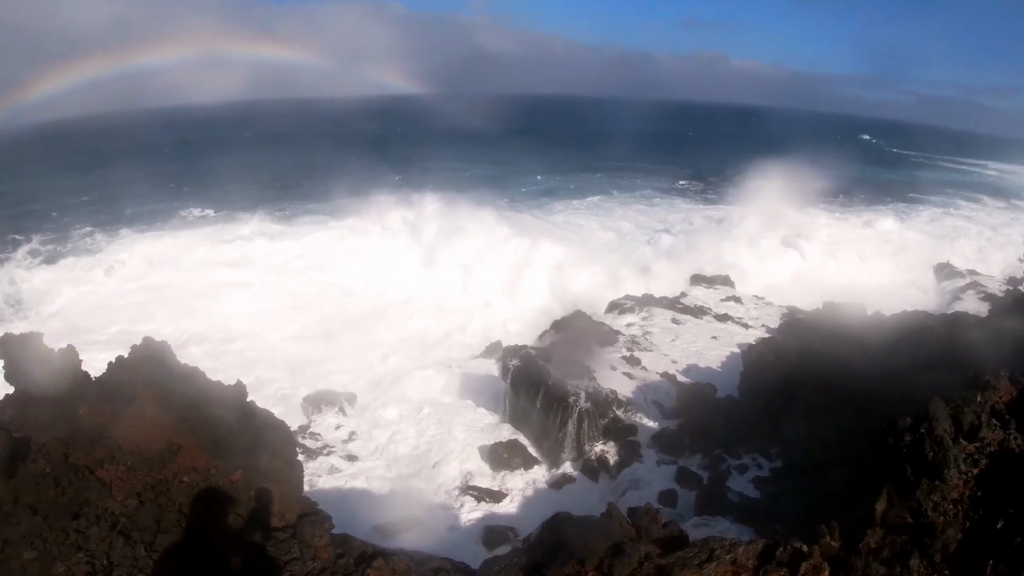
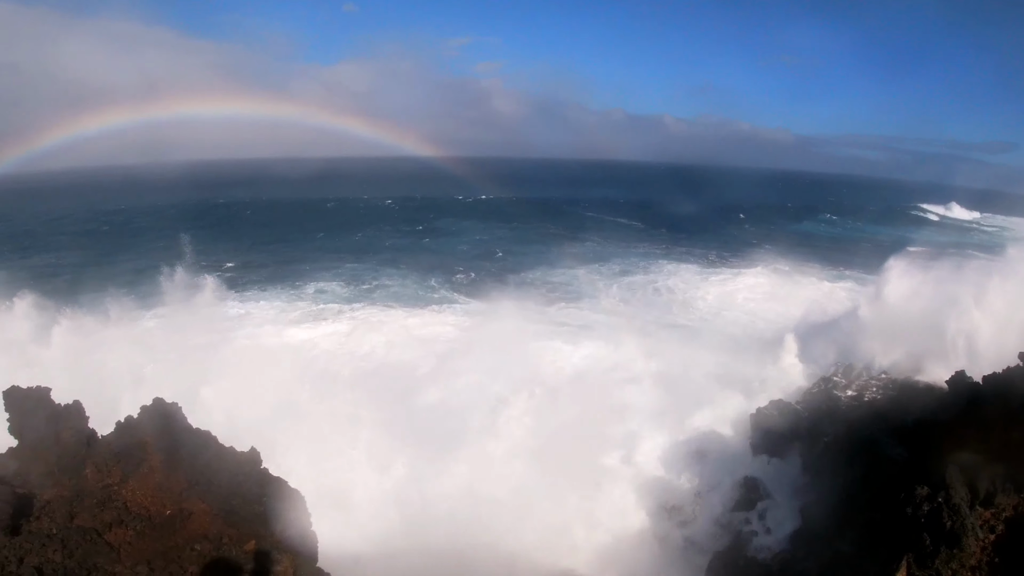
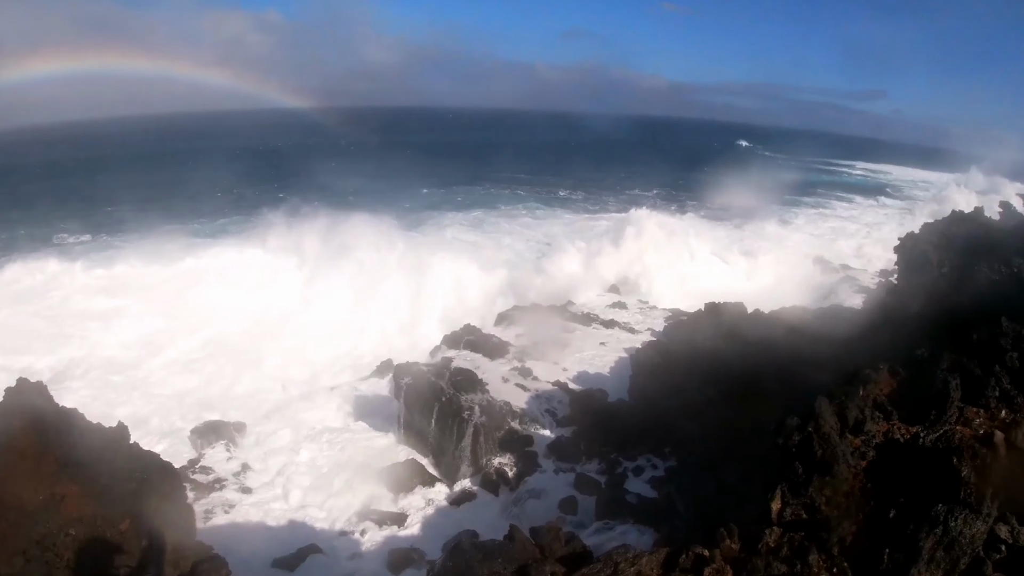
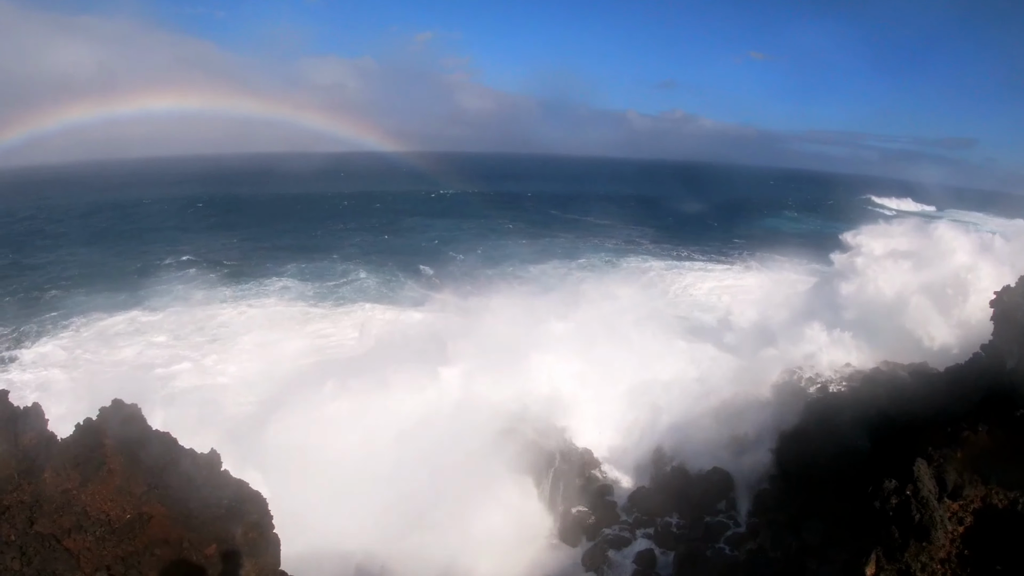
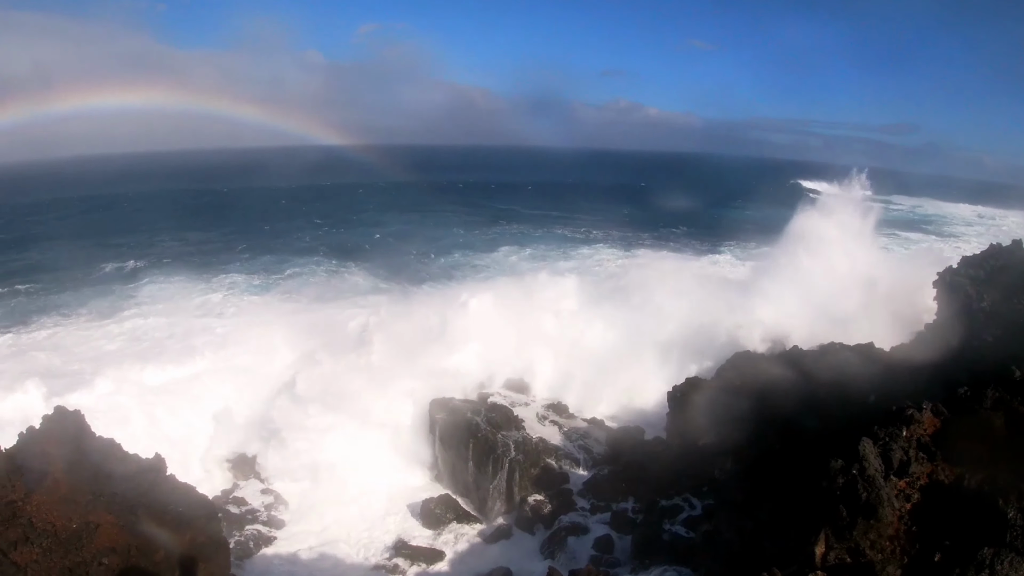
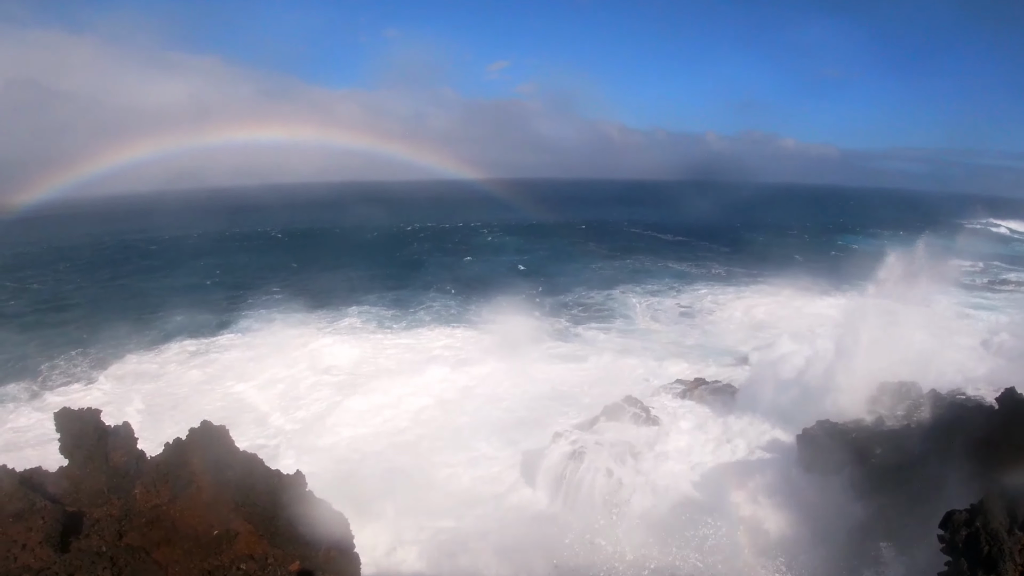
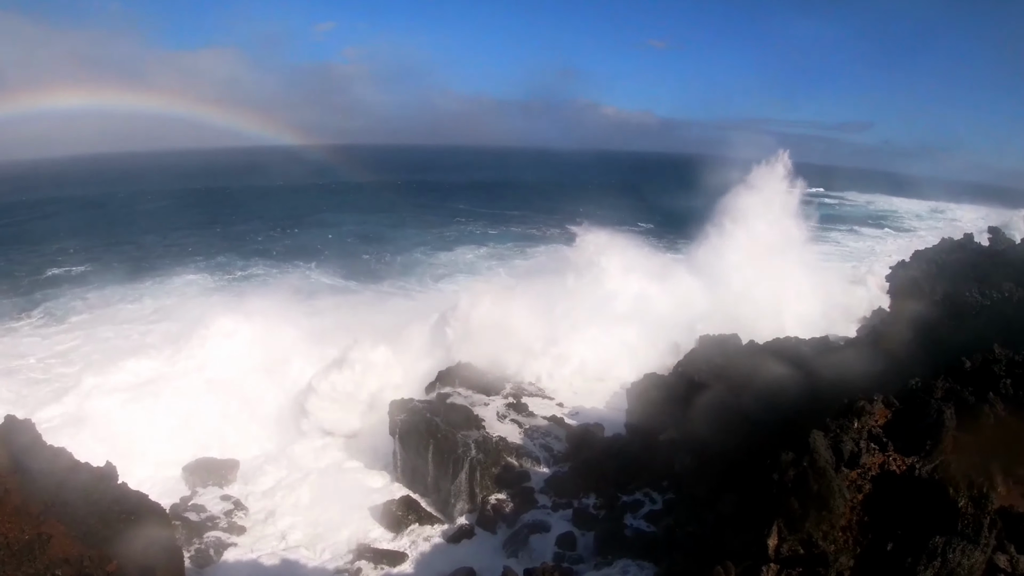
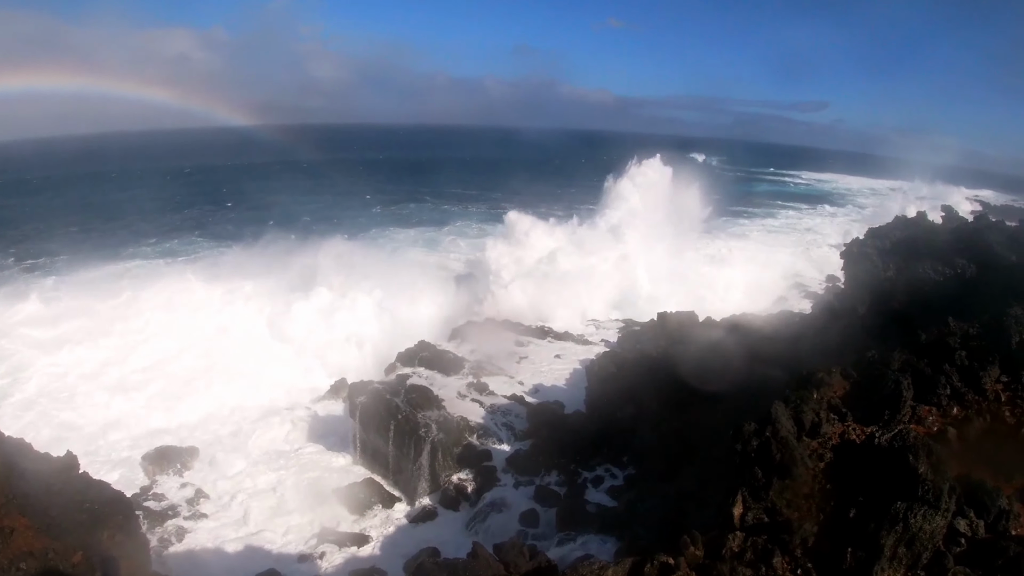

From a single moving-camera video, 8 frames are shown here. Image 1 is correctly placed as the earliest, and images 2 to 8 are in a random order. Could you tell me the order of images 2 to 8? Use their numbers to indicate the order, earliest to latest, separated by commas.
3, 8, 7, 5, 4, 2, 6
